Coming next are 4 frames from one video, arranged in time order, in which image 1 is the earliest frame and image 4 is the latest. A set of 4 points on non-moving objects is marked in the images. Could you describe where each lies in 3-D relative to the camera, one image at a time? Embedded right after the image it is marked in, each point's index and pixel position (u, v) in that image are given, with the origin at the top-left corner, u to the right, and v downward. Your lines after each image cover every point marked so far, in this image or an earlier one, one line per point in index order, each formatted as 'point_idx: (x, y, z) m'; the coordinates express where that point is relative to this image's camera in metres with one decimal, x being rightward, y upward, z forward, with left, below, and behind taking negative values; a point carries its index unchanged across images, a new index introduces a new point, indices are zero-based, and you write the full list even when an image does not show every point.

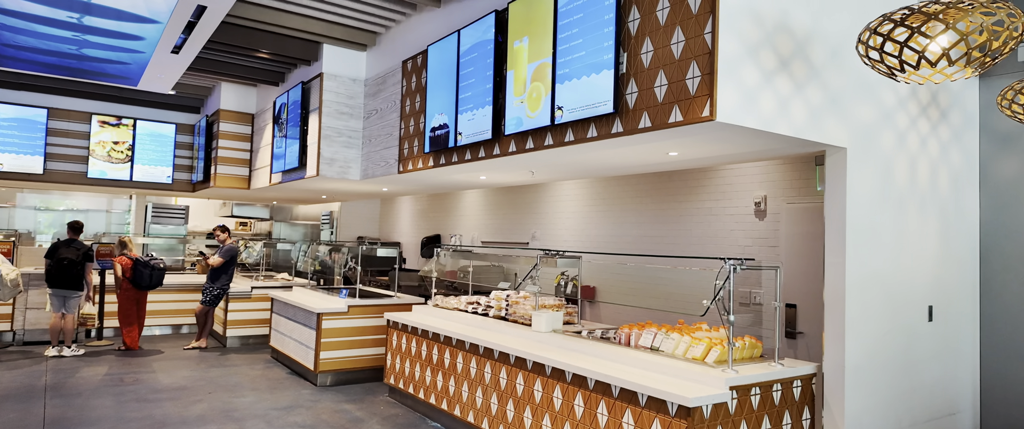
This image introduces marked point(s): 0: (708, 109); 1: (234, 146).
0: (+1.2, +0.6, +3.6) m
1: (-4.7, +1.2, +10.5) m
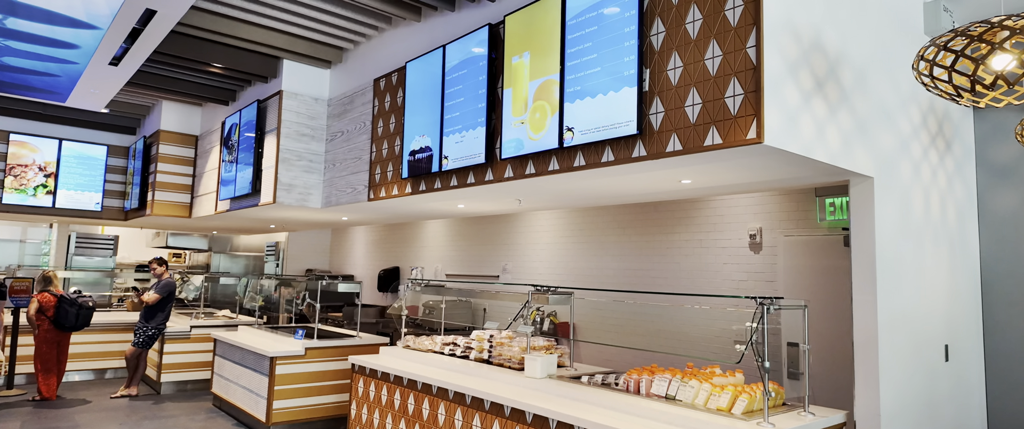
0: (+1.3, +0.4, +3.3) m
1: (-5.2, +0.7, +9.5) m
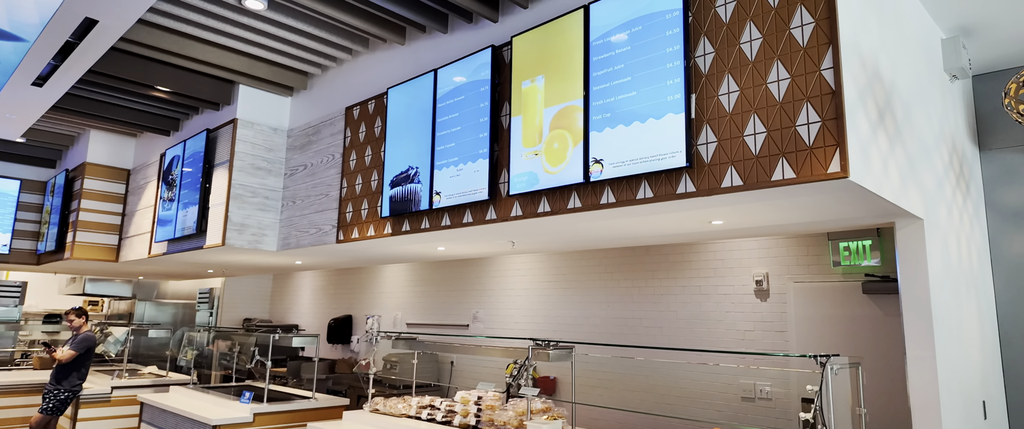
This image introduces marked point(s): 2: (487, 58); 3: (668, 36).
0: (+1.5, +0.2, +2.8) m
1: (-5.6, +0.1, +8.4) m
2: (-0.2, +1.1, +4.4) m
3: (+0.8, +1.0, +3.4) m
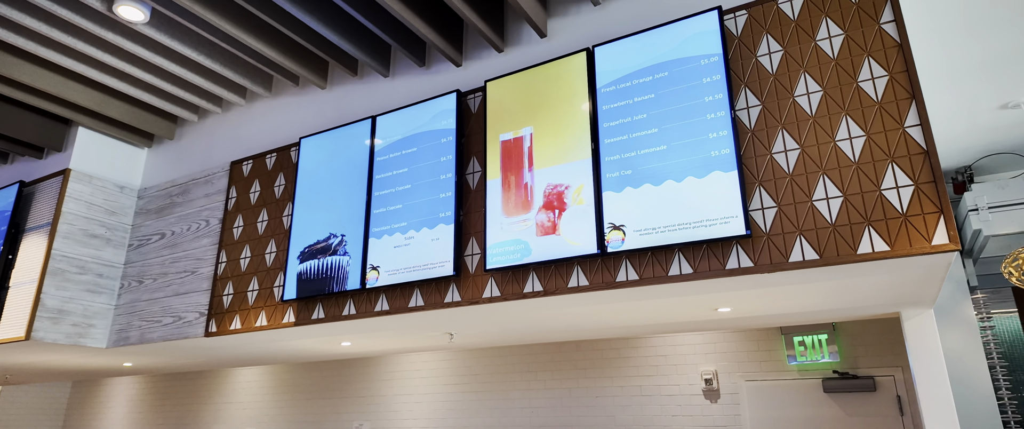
0: (+1.6, -0.1, +2.3) m
1: (-6.6, -0.7, +5.9) m
2: (-0.4, +0.6, +3.6) m
3: (+0.9, +0.6, +2.8) m
